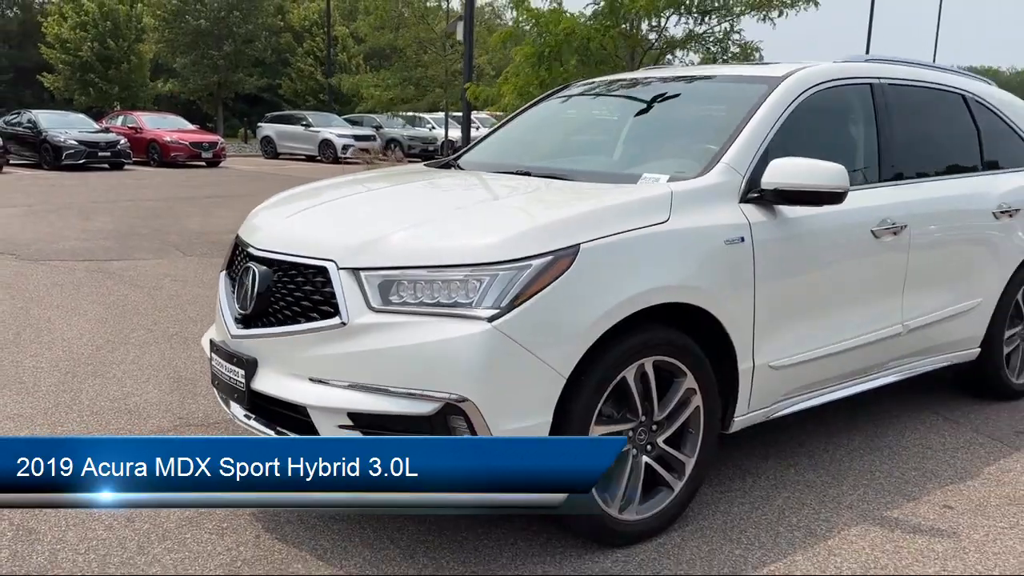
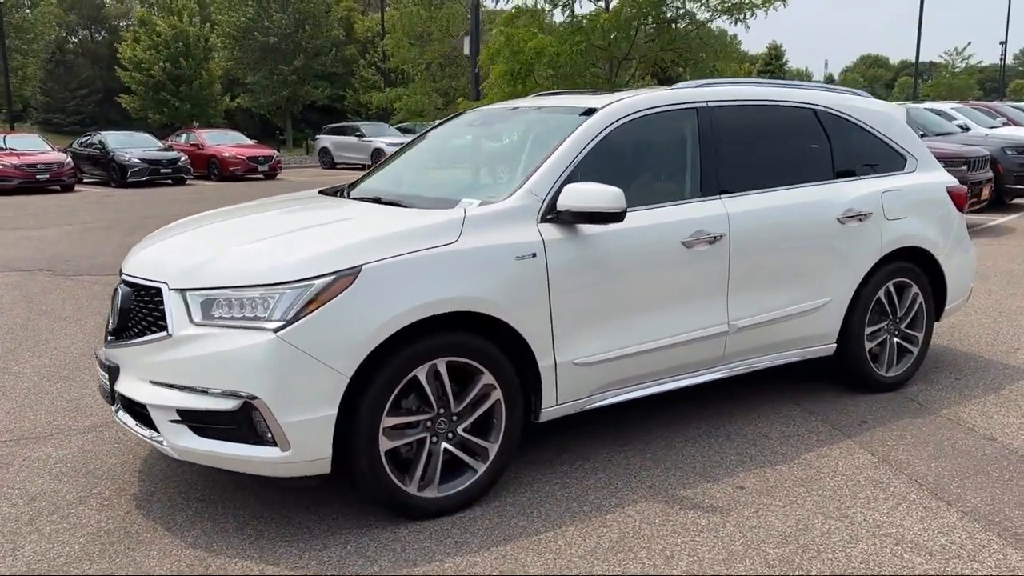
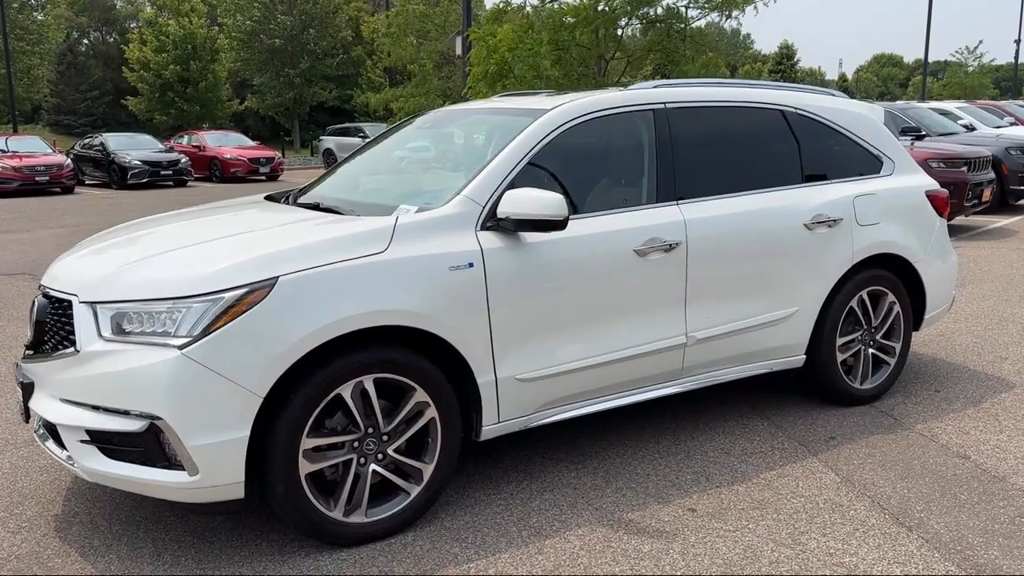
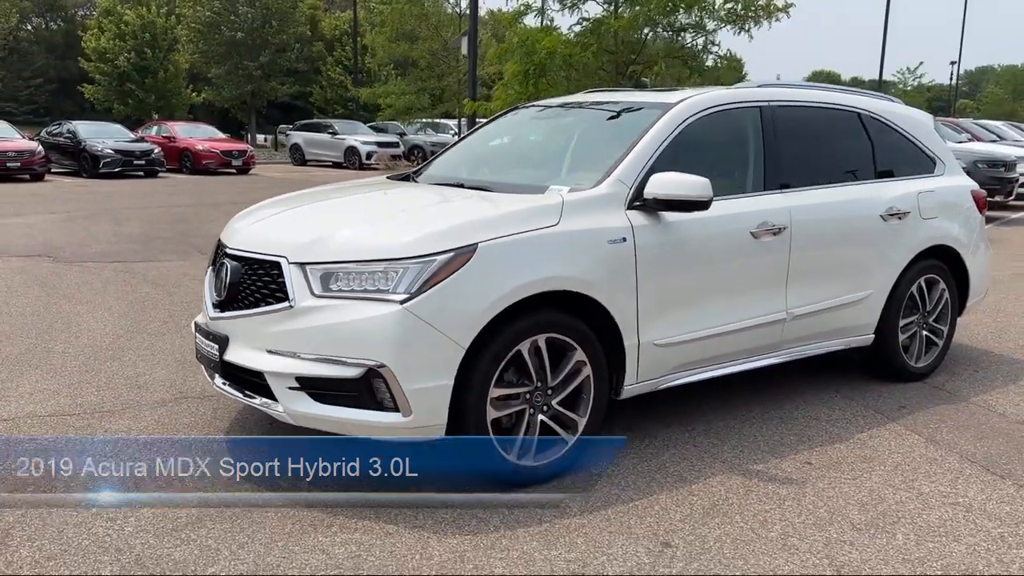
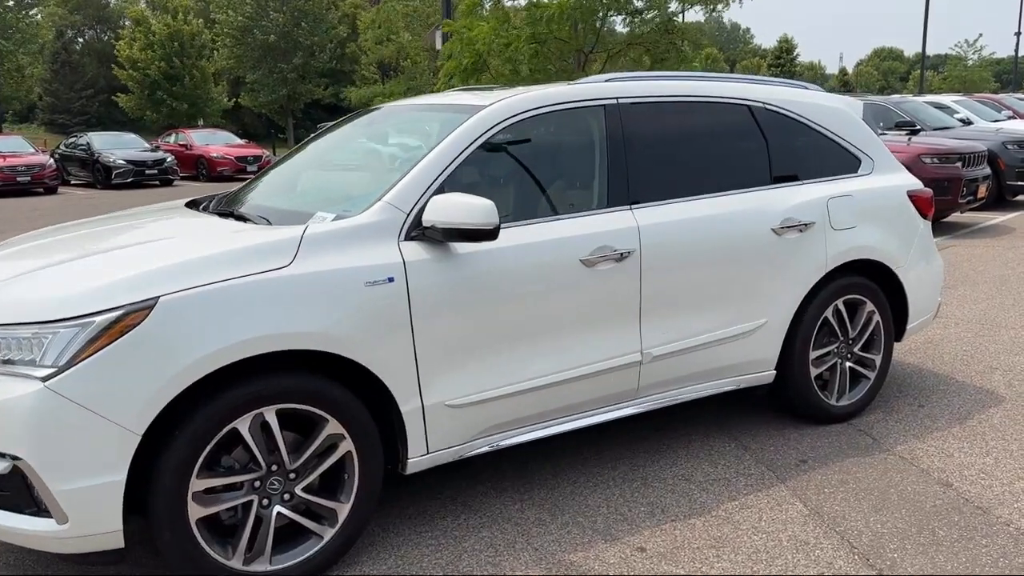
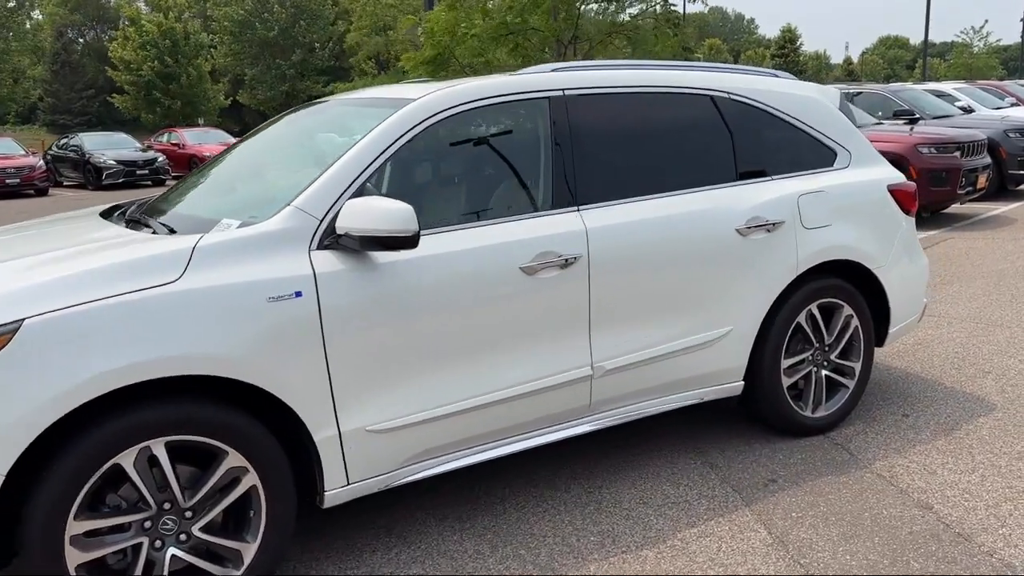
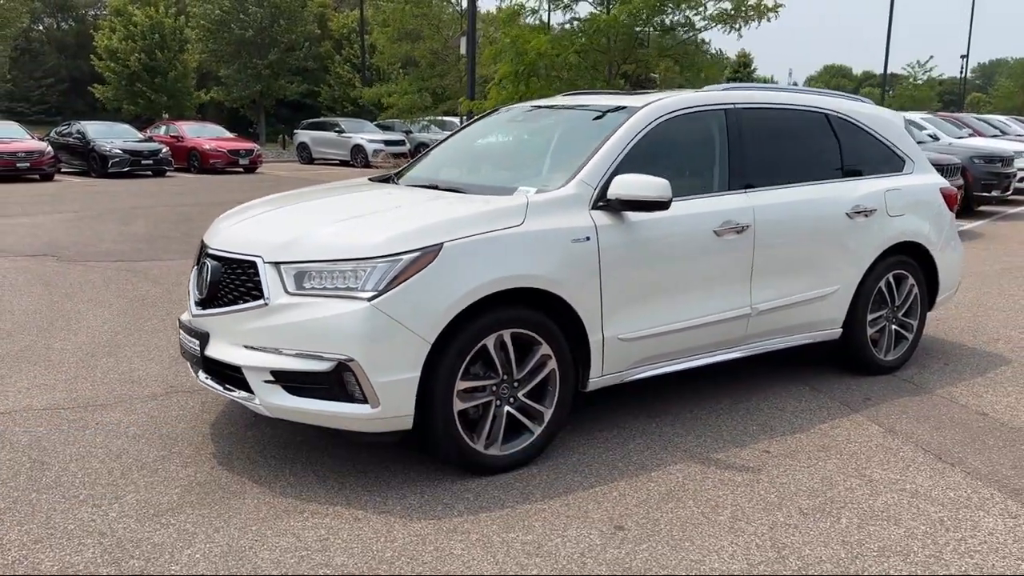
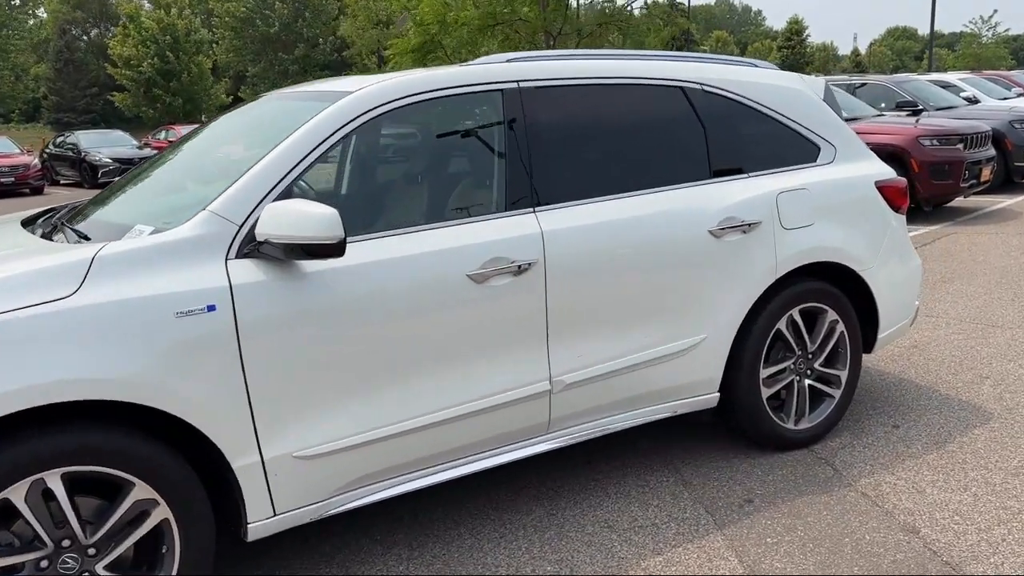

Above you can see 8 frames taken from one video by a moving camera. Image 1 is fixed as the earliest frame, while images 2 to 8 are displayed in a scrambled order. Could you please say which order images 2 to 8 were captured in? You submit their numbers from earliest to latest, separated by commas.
4, 7, 2, 3, 5, 6, 8
